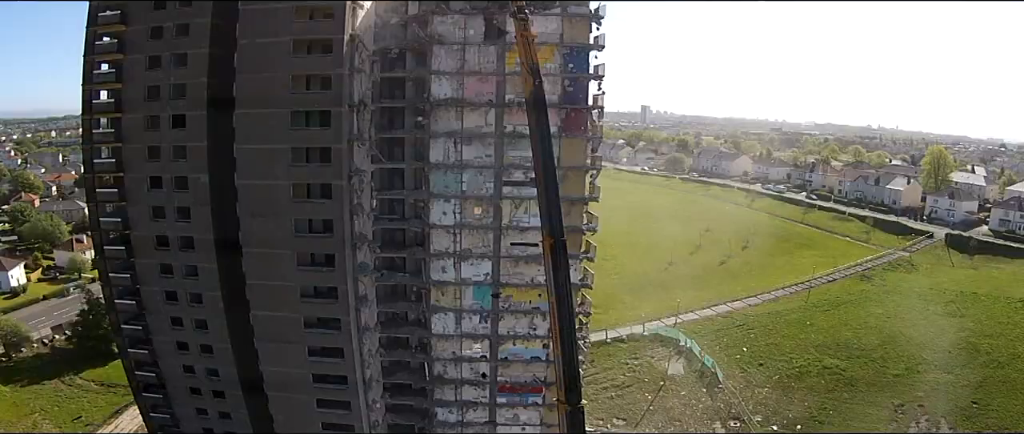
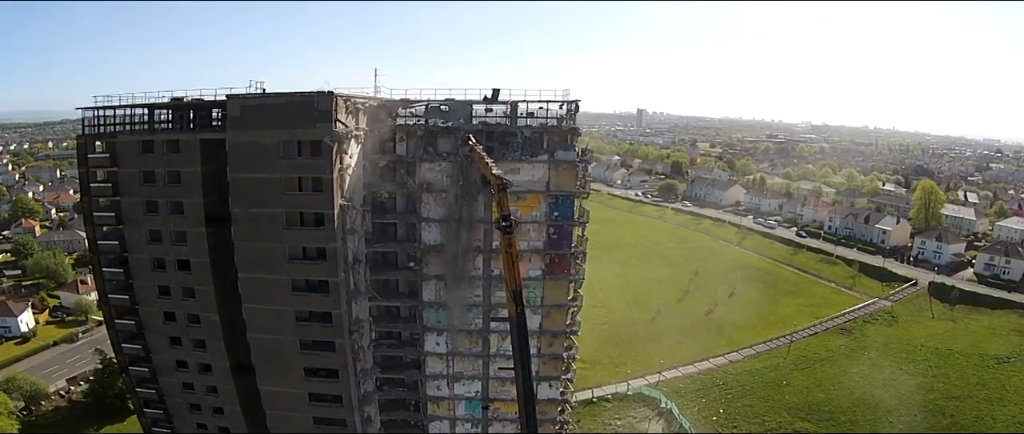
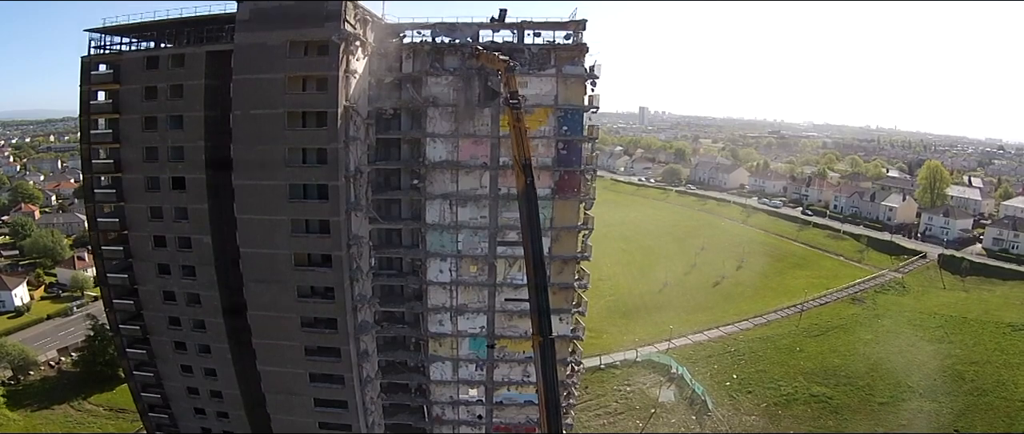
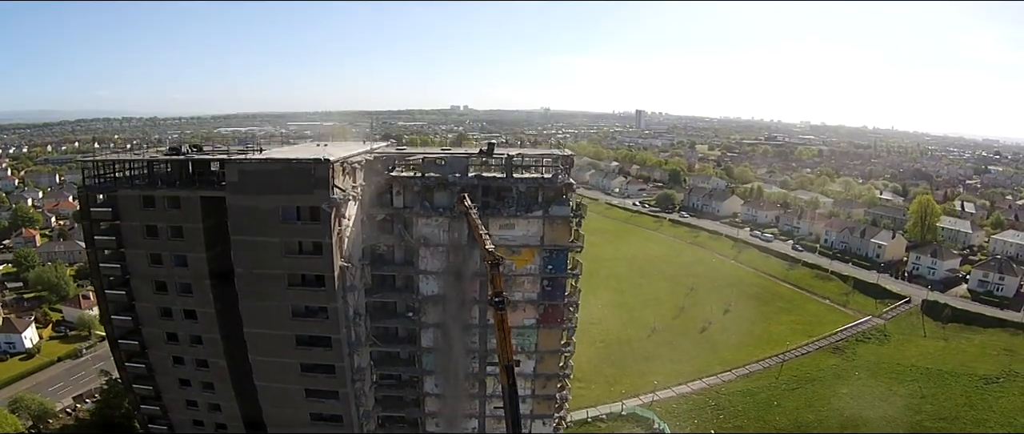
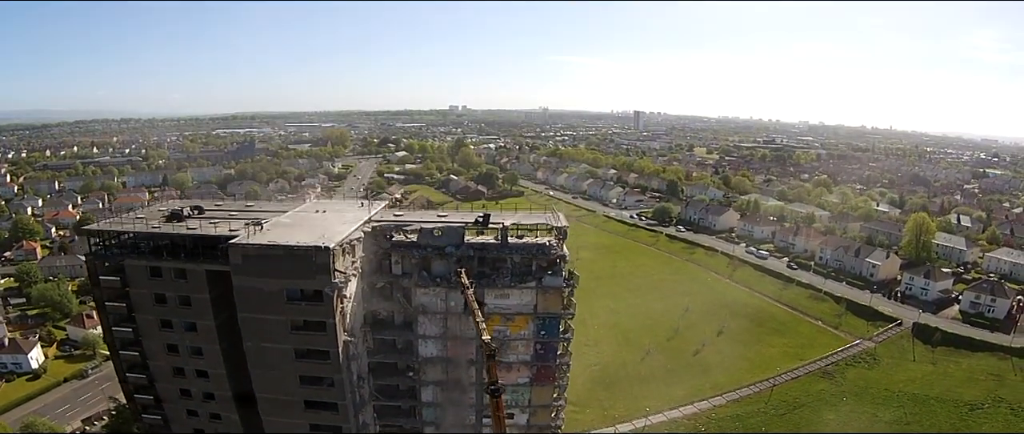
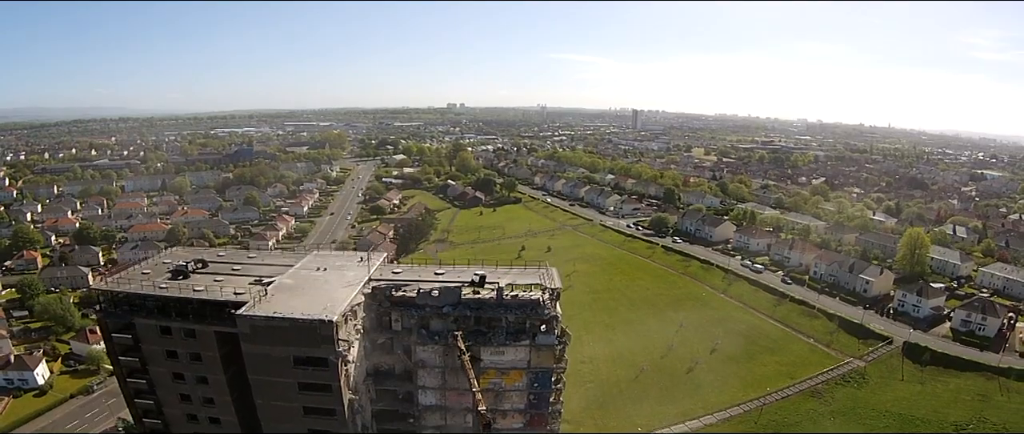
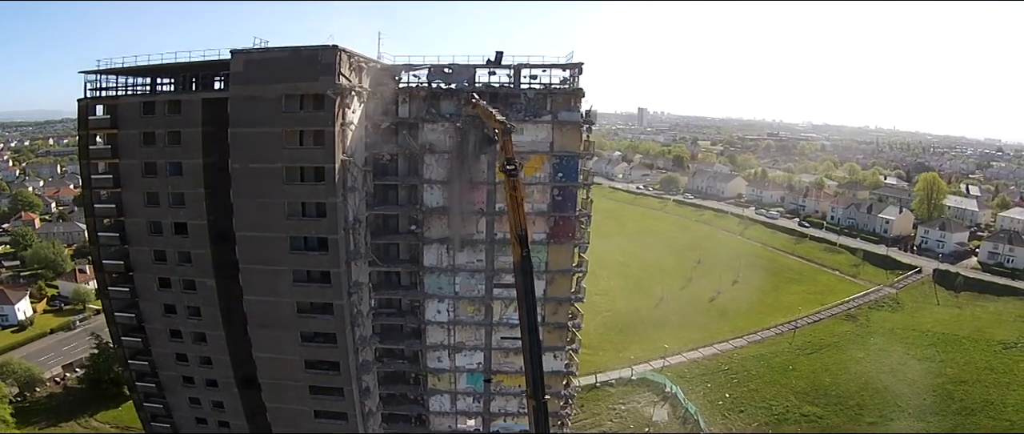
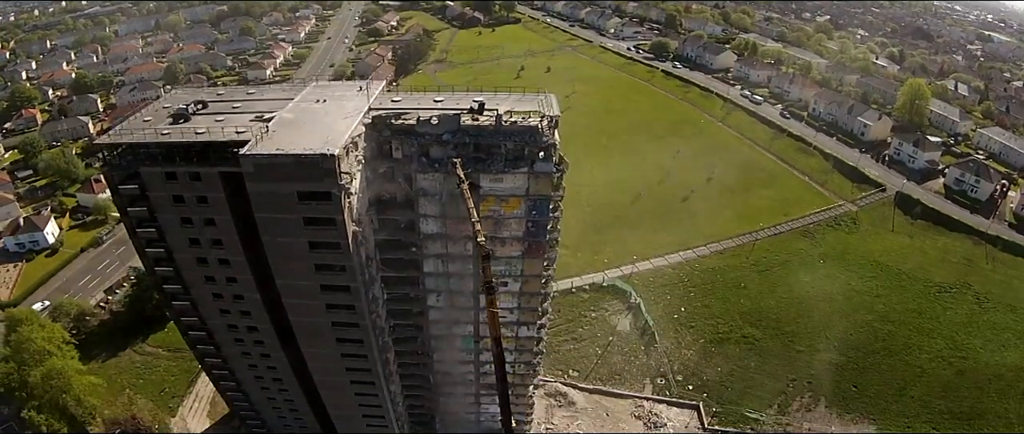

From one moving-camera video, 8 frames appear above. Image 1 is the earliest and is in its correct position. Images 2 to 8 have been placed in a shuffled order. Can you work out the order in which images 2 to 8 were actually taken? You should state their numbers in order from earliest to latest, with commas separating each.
3, 7, 2, 4, 5, 6, 8
